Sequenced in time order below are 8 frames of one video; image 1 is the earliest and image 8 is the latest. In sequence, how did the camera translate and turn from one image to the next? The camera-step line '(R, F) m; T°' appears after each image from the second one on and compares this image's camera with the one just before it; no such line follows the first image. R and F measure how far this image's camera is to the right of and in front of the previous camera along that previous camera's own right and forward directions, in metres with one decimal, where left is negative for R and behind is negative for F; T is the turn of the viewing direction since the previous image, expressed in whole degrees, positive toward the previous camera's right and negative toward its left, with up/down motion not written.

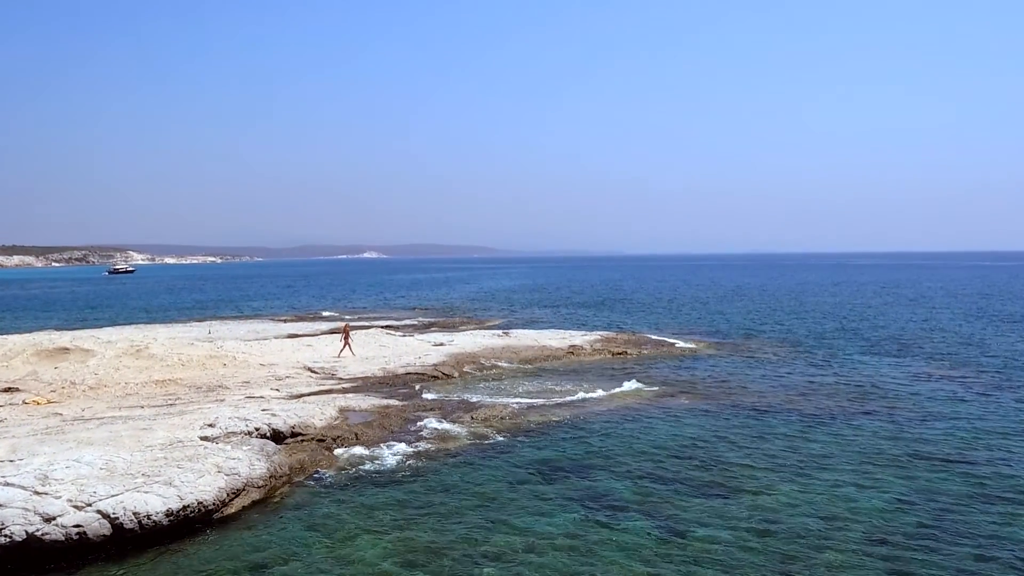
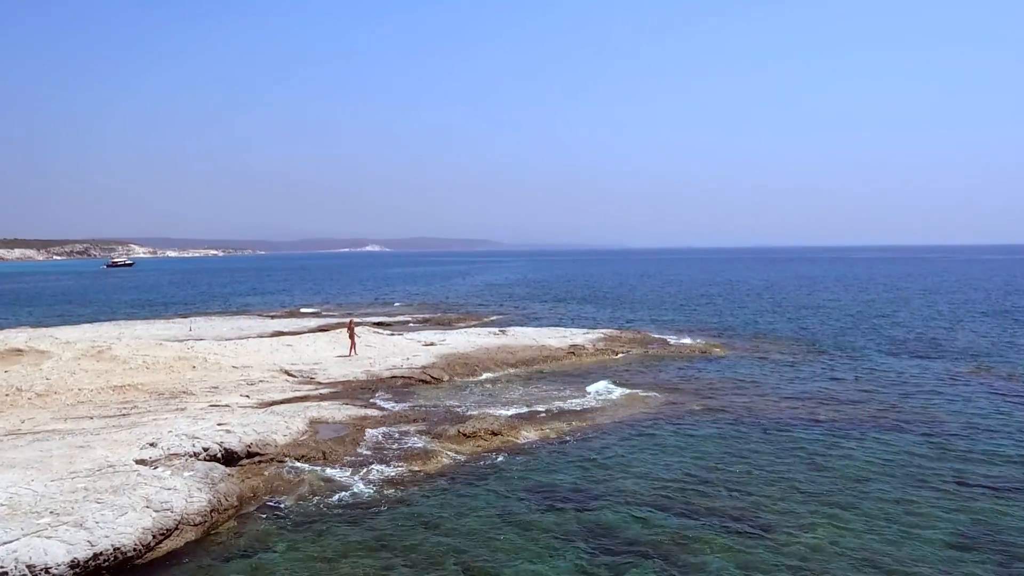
(+0.2, +2.4) m; 0°
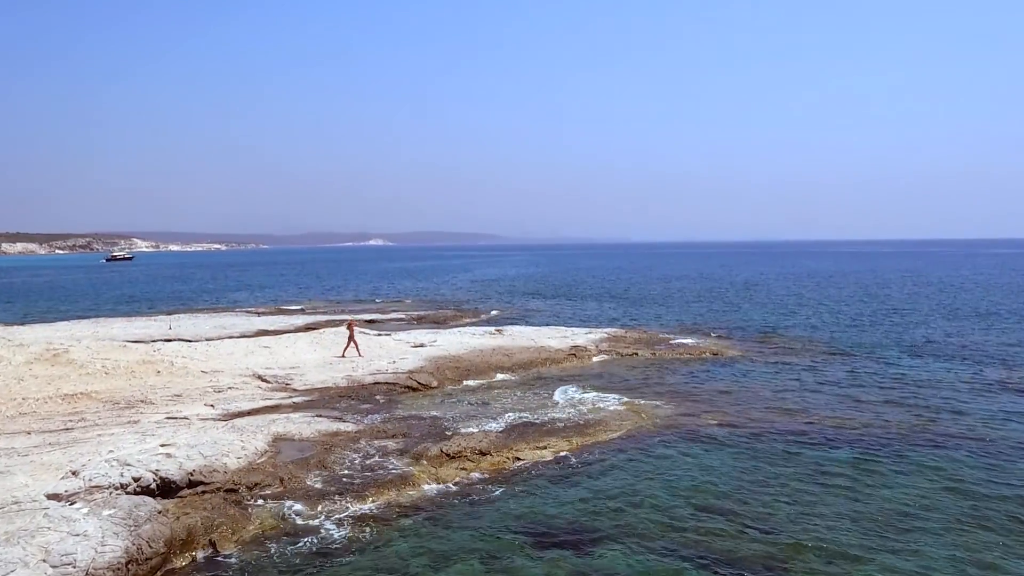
(+0.2, +2.3) m; 0°
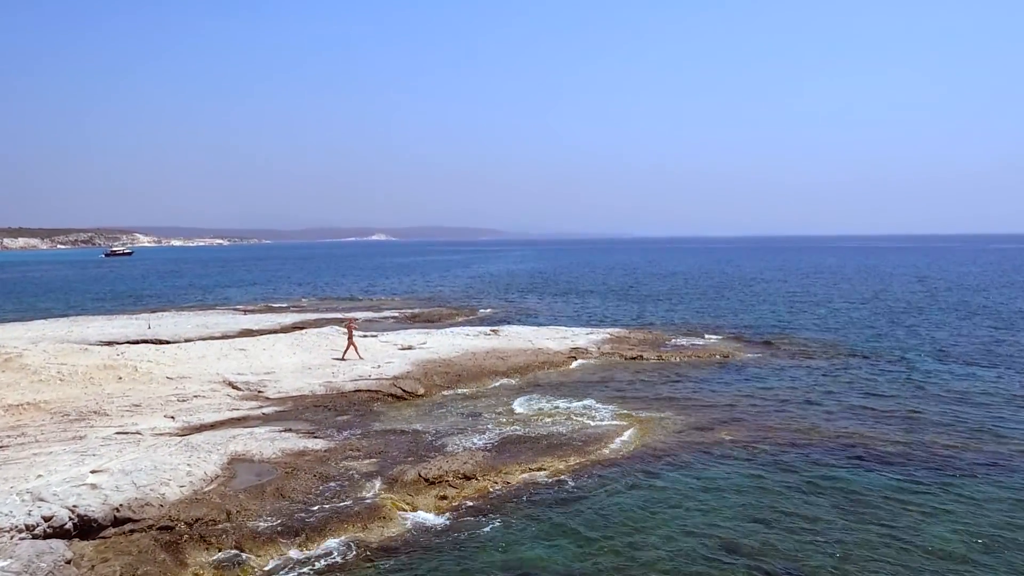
(+0.2, +2.0) m; 0°
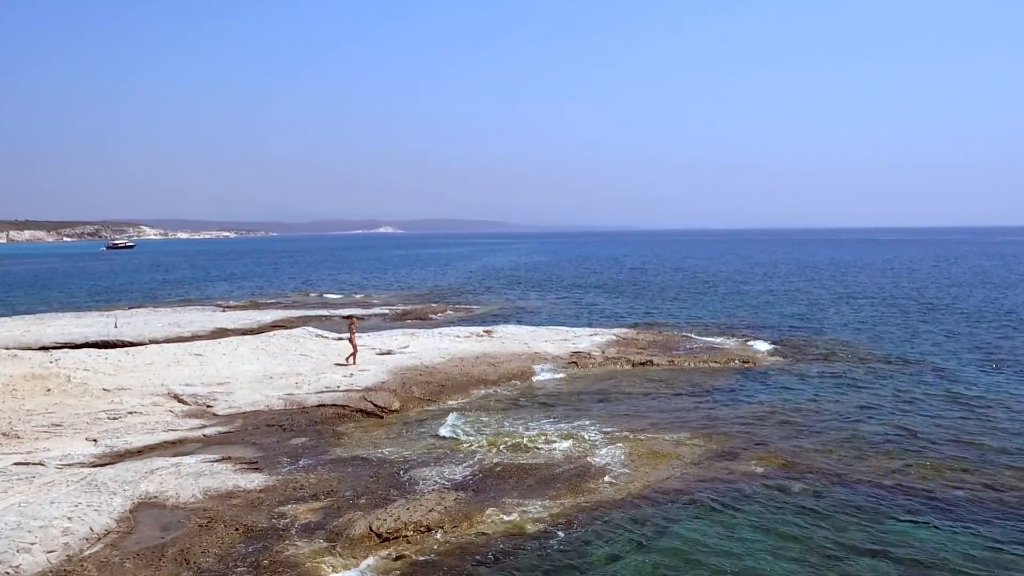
(+0.4, +3.1) m; 0°
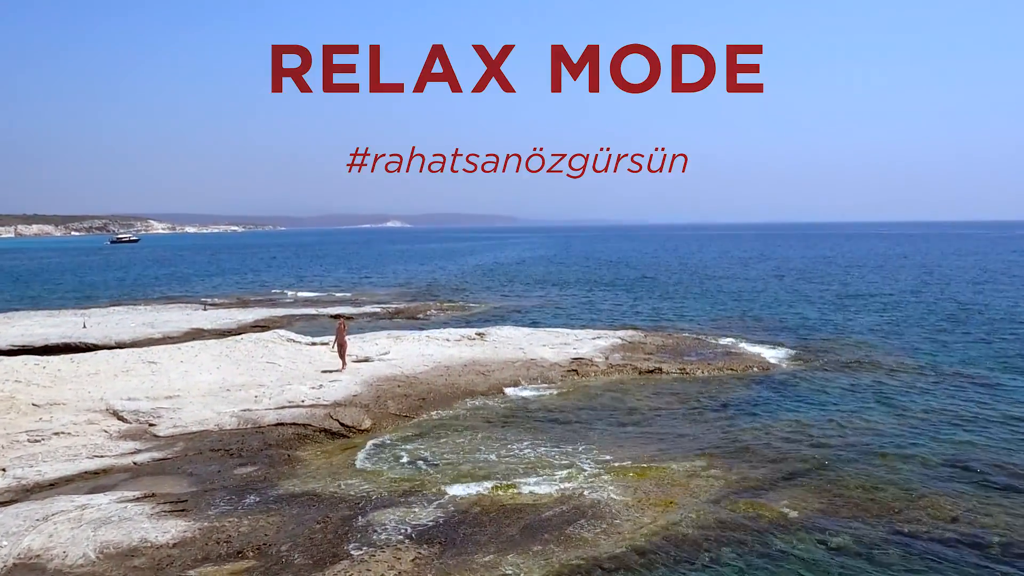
(+0.4, +2.5) m; -1°
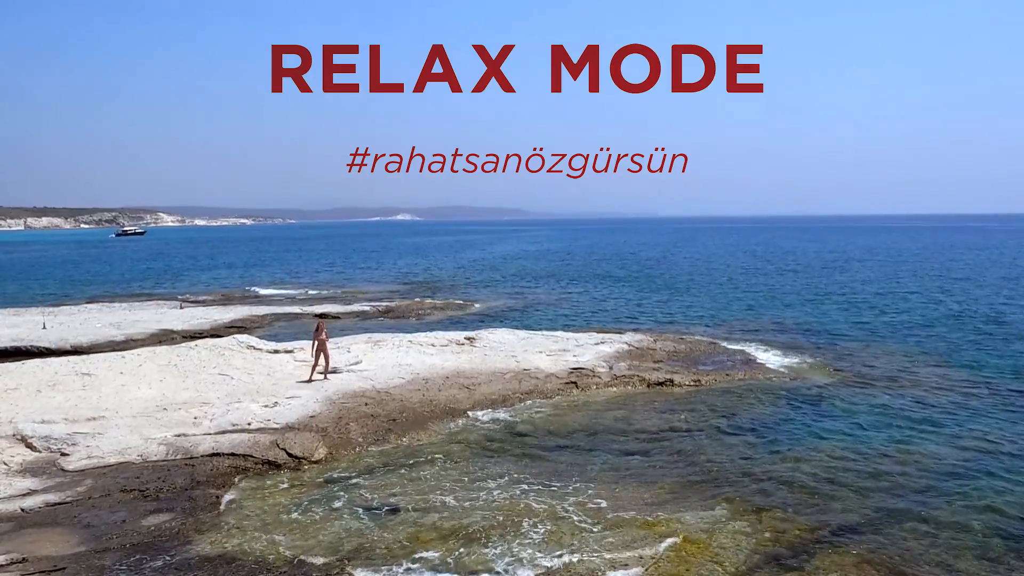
(+0.4, +2.7) m; -1°
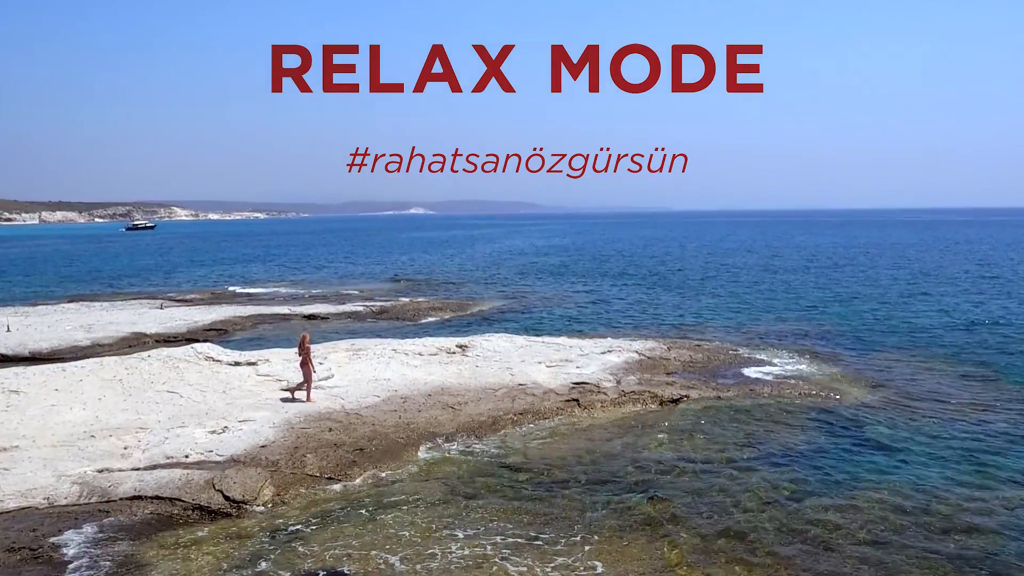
(+0.4, +2.4) m; -1°
